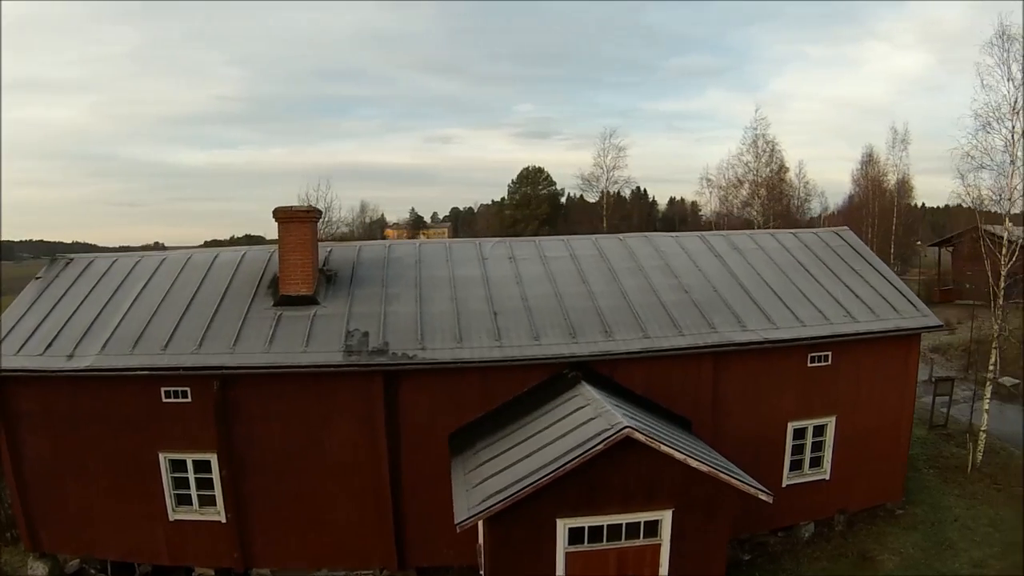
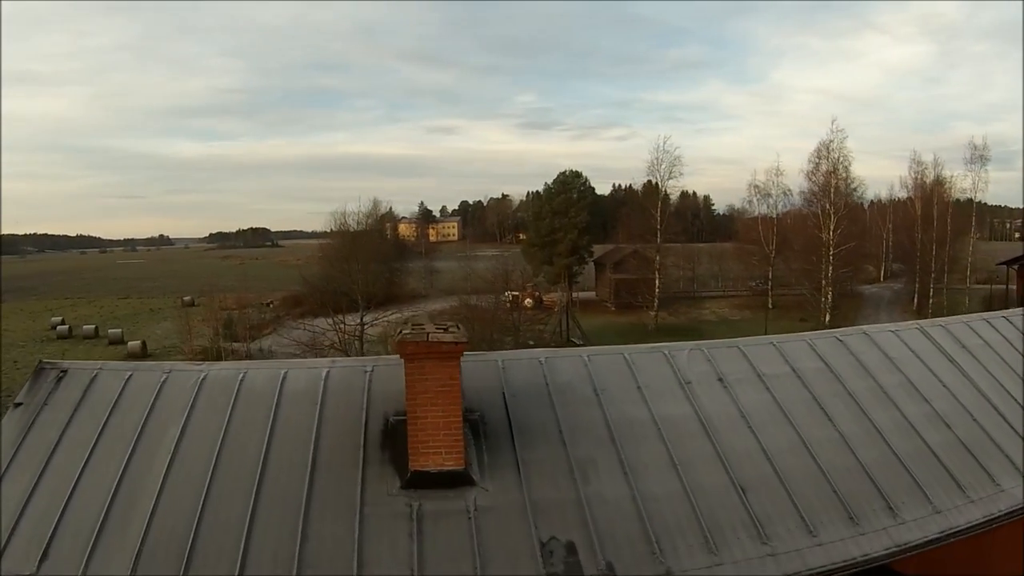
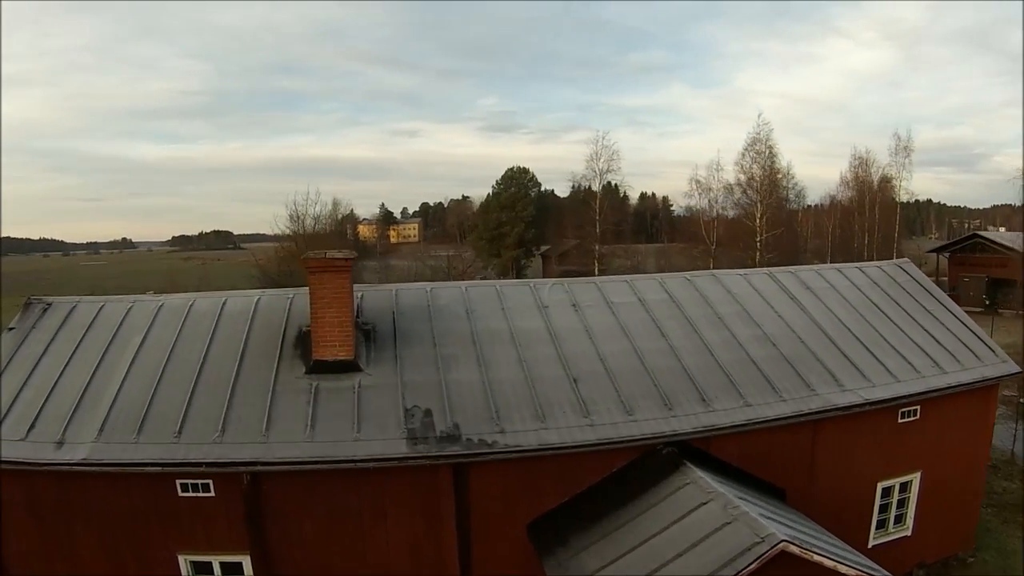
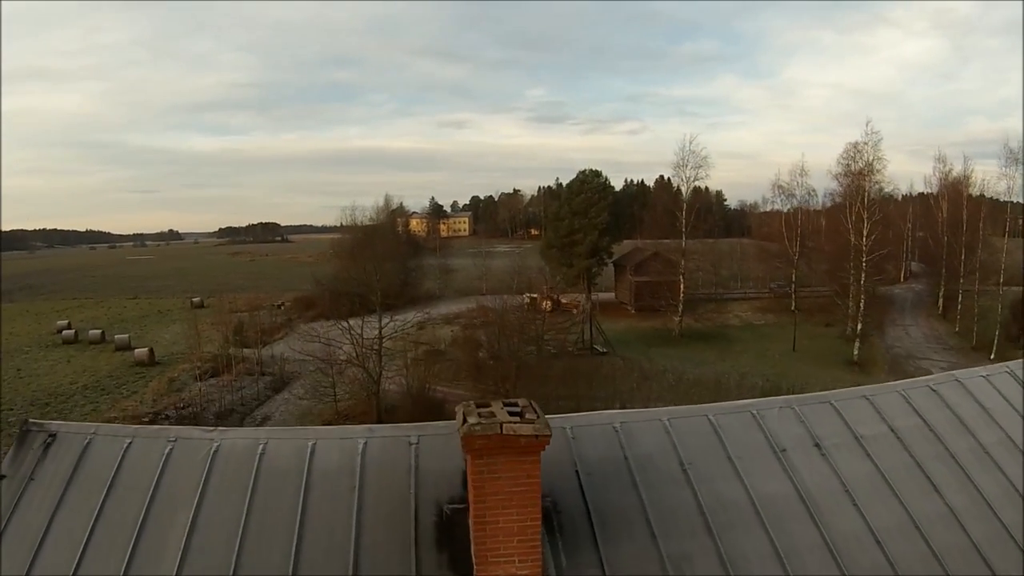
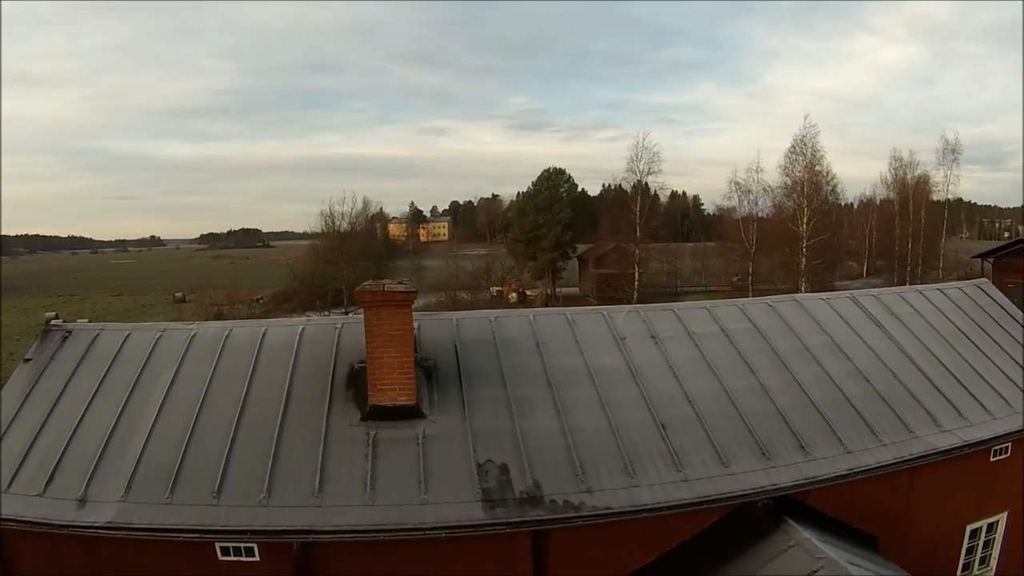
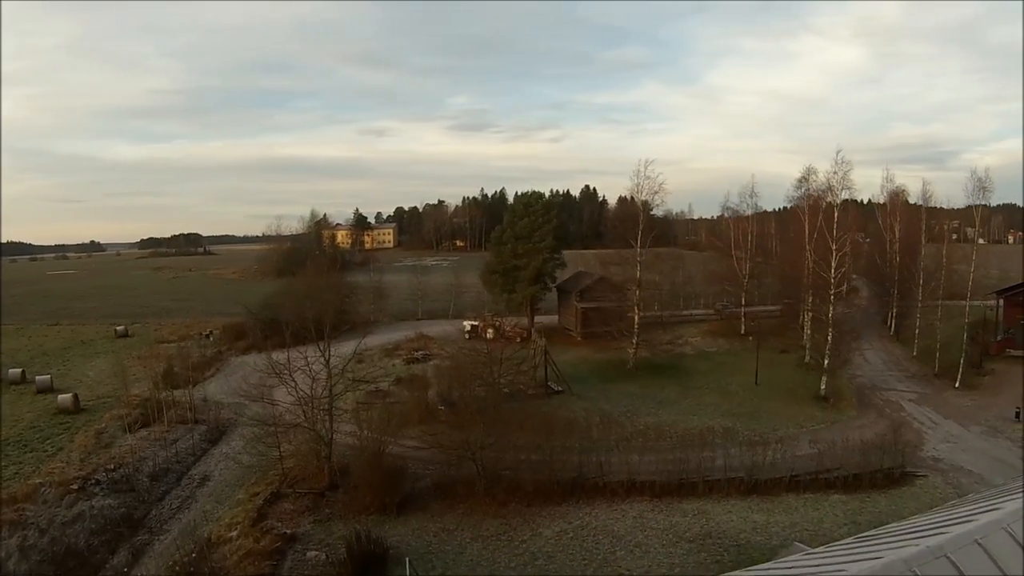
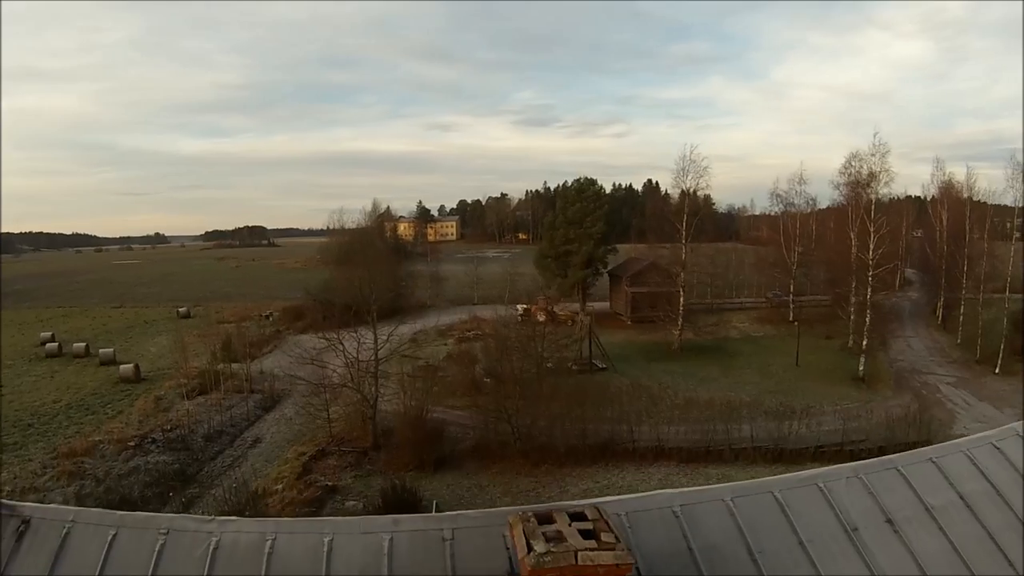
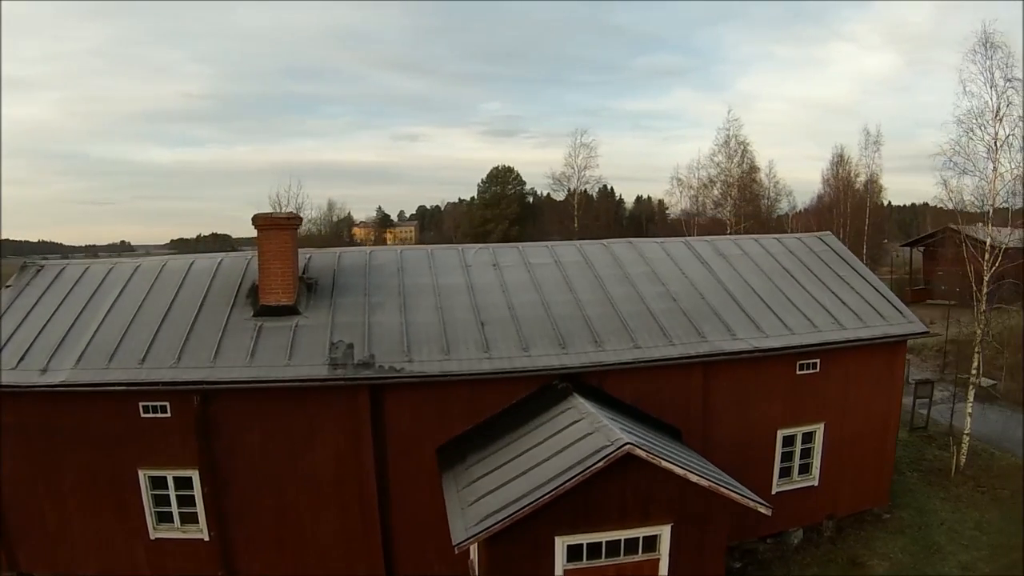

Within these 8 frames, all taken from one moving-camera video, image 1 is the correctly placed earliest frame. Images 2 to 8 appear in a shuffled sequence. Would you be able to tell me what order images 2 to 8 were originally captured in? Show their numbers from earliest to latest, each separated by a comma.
8, 3, 5, 2, 4, 7, 6
